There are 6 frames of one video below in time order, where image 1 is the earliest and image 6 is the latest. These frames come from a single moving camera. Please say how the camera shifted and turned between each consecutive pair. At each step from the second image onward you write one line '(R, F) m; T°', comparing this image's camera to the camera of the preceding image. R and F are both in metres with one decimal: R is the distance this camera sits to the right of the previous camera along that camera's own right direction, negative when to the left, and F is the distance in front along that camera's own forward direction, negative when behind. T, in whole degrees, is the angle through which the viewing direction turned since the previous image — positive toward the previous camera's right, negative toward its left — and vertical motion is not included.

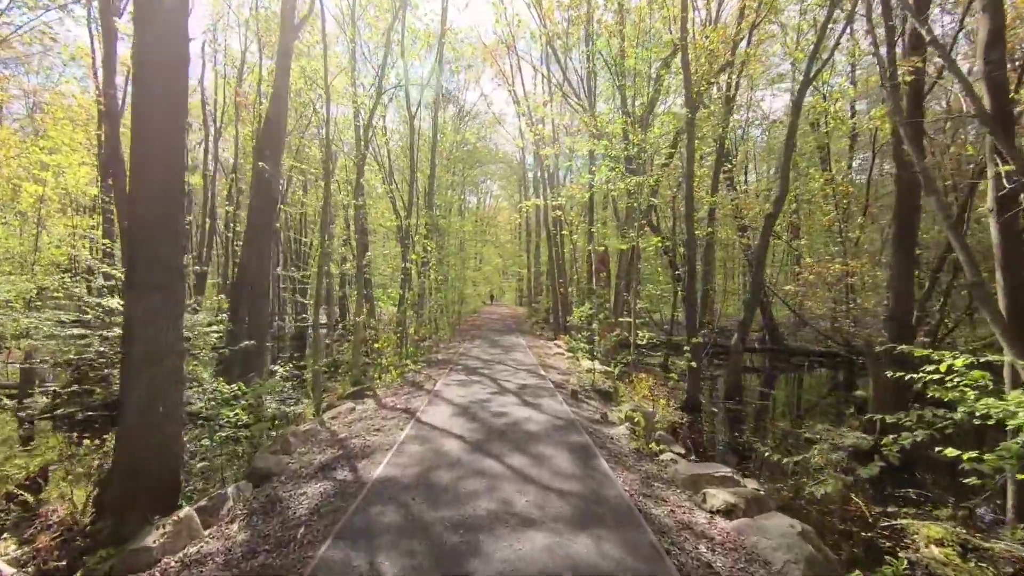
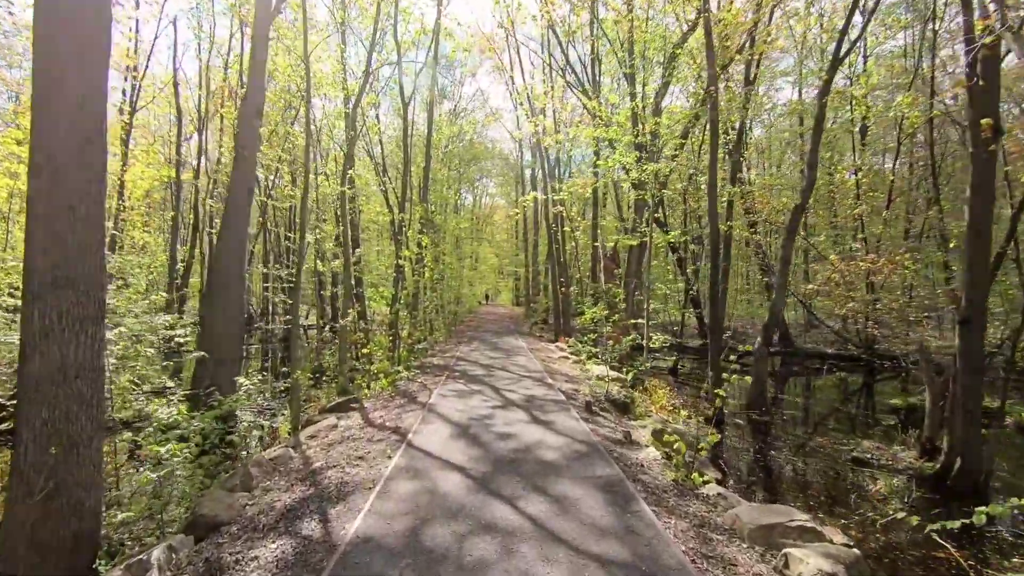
(-0.1, +1.1) m; 0°
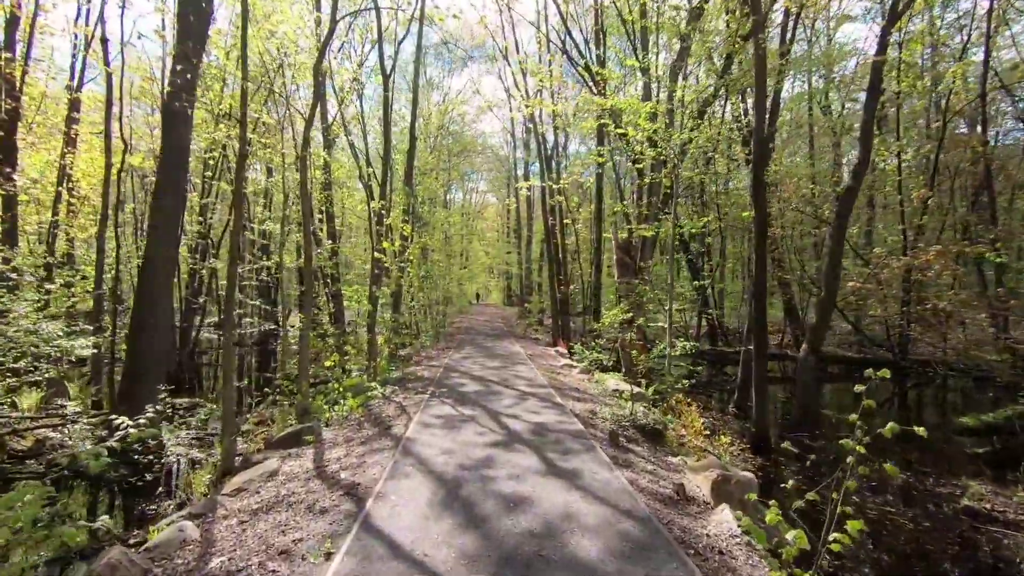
(-0.1, +1.9) m; +1°
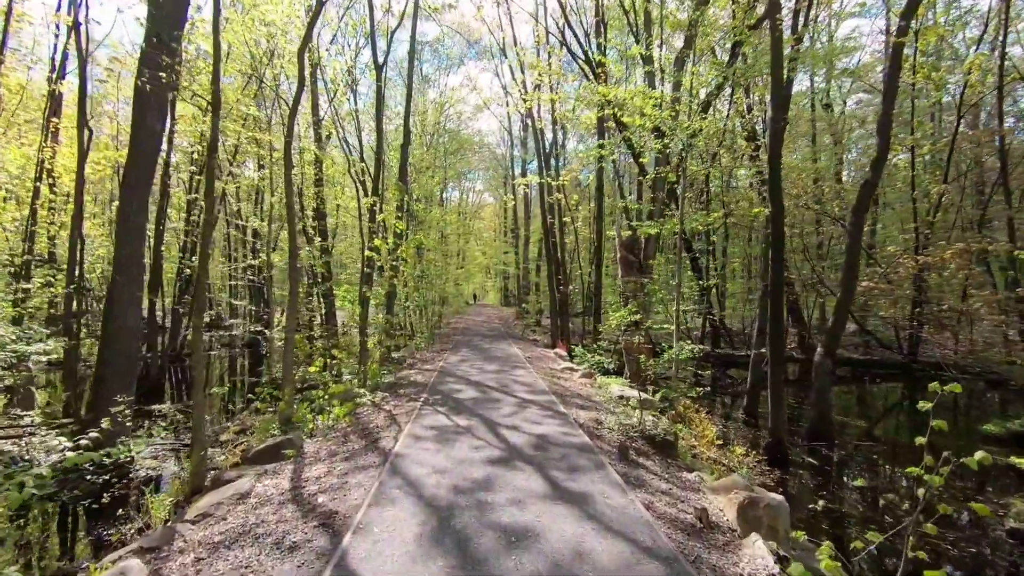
(0.0, +0.5) m; 0°
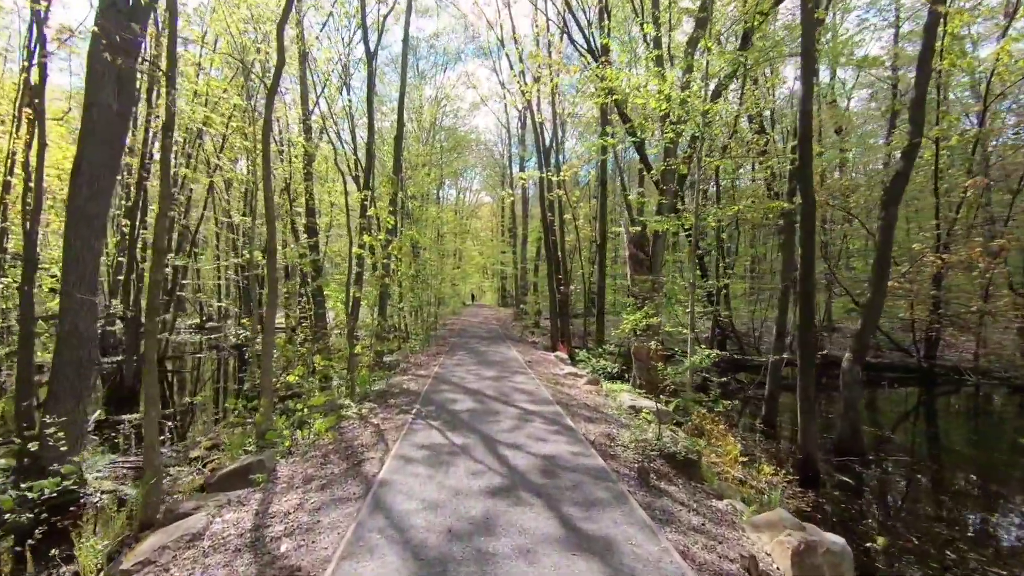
(-0.1, +0.7) m; 0°
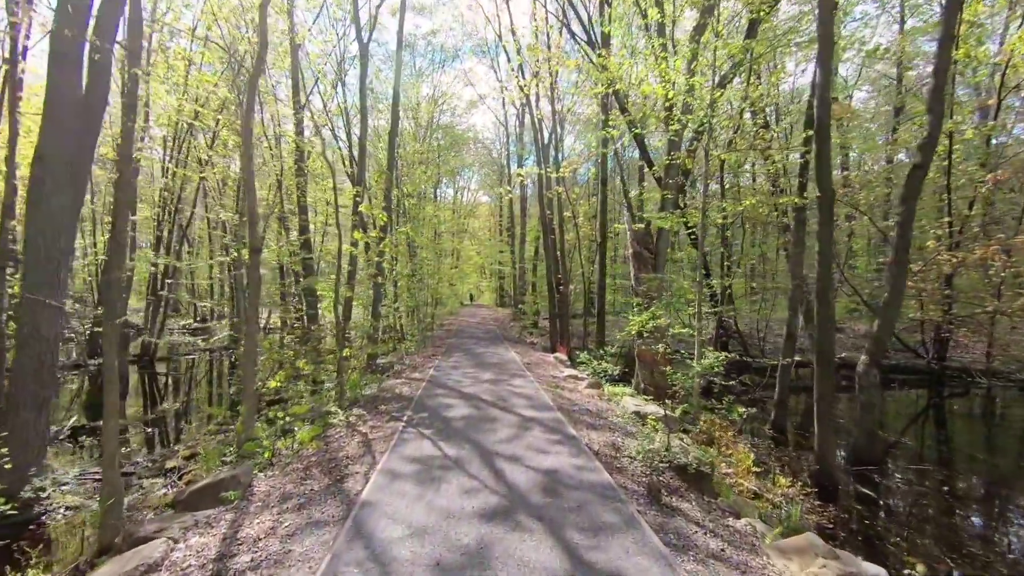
(0.0, +0.4) m; 0°
